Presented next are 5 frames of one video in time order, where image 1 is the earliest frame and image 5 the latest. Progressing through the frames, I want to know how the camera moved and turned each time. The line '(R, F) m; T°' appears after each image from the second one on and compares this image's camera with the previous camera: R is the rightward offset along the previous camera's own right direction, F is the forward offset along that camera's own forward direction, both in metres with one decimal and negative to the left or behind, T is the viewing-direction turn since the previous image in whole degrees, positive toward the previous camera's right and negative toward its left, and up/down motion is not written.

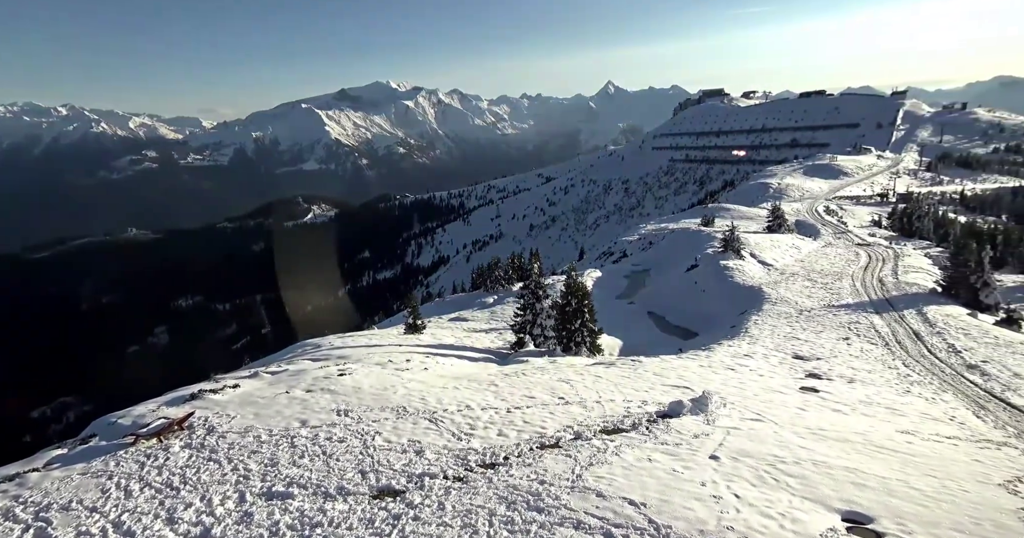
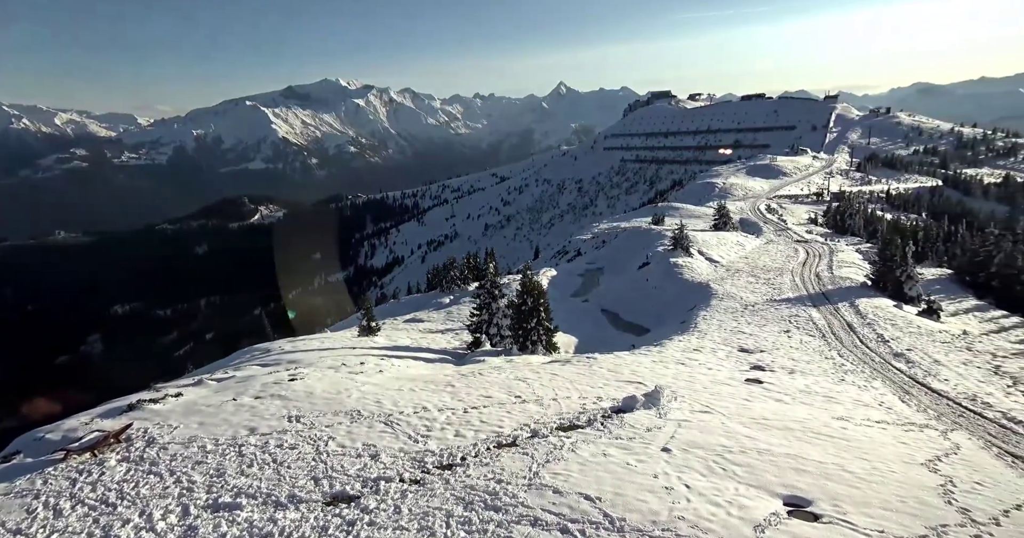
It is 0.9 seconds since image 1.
(+0.2, -0.7) m; +4°
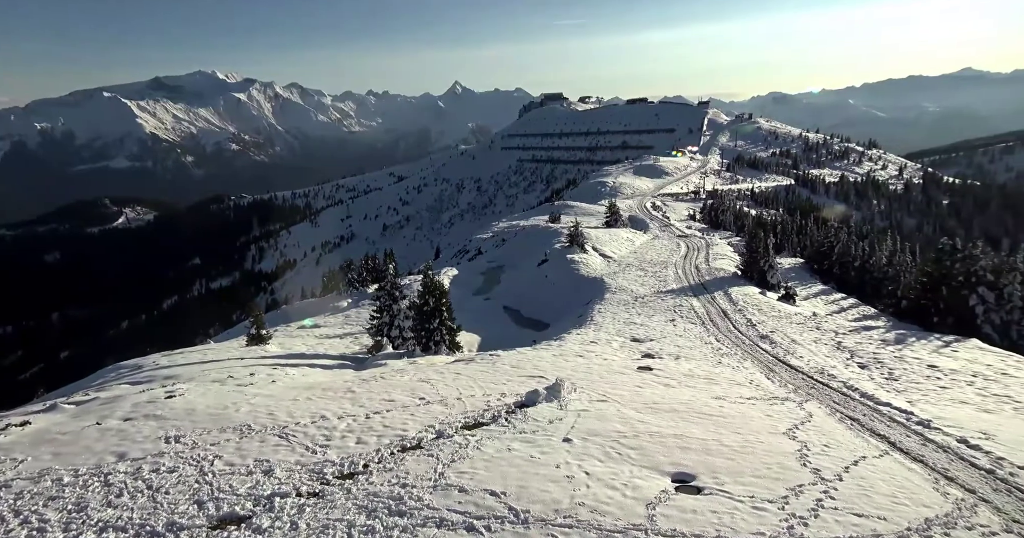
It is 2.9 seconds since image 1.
(+0.2, -1.2) m; +9°
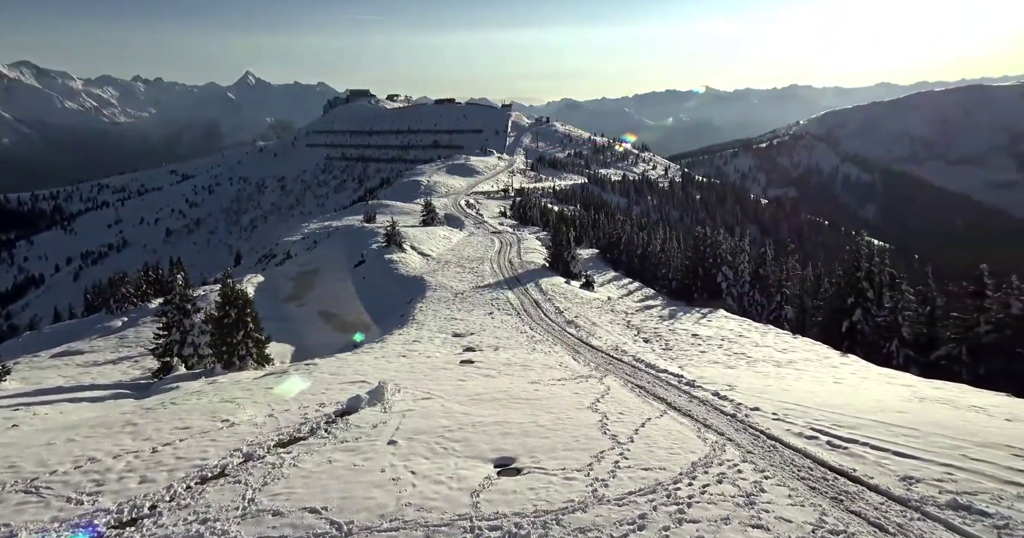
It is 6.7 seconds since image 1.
(+0.2, -1.1) m; +16°
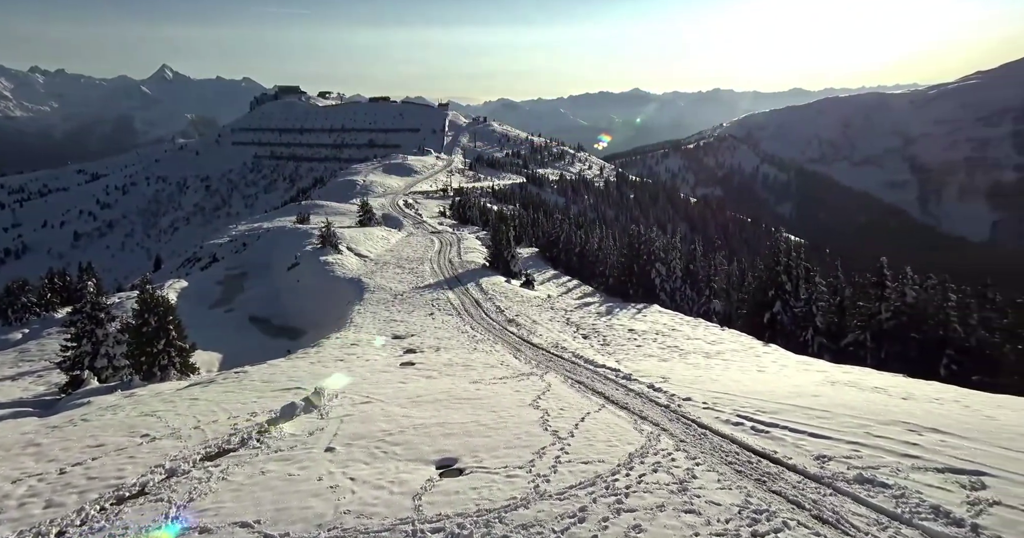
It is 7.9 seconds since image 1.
(+0.1, -0.2) m; +5°
